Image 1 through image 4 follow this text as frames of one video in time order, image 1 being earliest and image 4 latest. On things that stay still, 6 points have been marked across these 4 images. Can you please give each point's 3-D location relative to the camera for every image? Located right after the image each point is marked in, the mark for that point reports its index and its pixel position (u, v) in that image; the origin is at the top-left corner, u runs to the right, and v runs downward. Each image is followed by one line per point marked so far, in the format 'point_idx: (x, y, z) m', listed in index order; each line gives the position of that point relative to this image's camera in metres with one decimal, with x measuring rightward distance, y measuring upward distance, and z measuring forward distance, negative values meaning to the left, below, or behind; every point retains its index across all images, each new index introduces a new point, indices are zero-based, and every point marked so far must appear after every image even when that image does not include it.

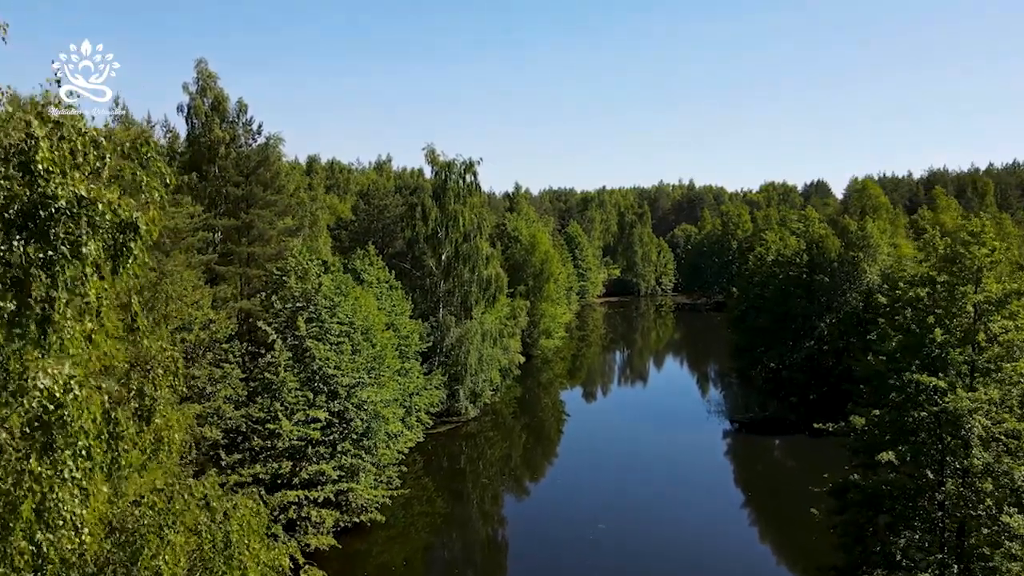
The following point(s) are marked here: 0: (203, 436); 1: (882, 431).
0: (-9.3, -4.5, +19.3) m
1: (+9.2, -3.6, +15.9) m
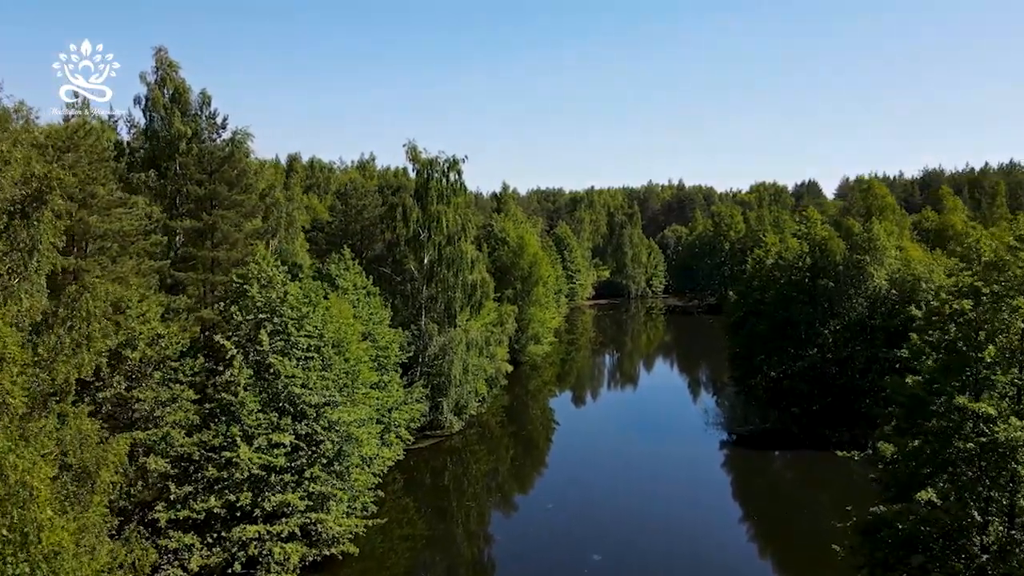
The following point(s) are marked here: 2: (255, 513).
0: (-9.7, -4.8, +17.0) m
1: (+8.9, -3.8, +14.0) m
2: (-7.5, -6.6, +18.7) m
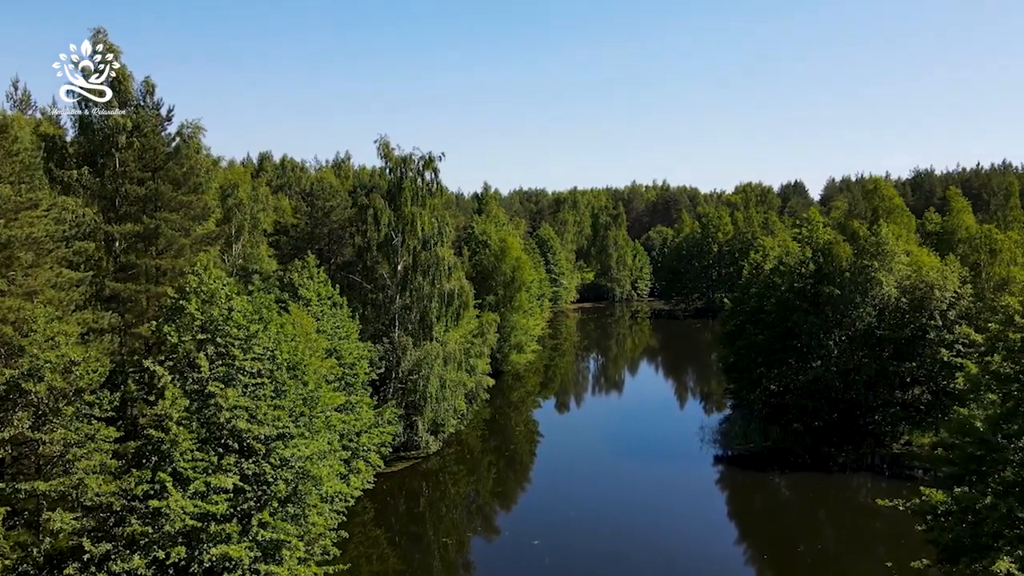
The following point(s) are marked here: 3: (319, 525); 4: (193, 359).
0: (-10.1, -5.2, +14.2) m
1: (+8.5, -4.2, +11.6) m
2: (-7.9, -7.0, +15.9) m
3: (-5.7, -7.0, +19.0) m
4: (-8.6, -1.9, +17.4) m
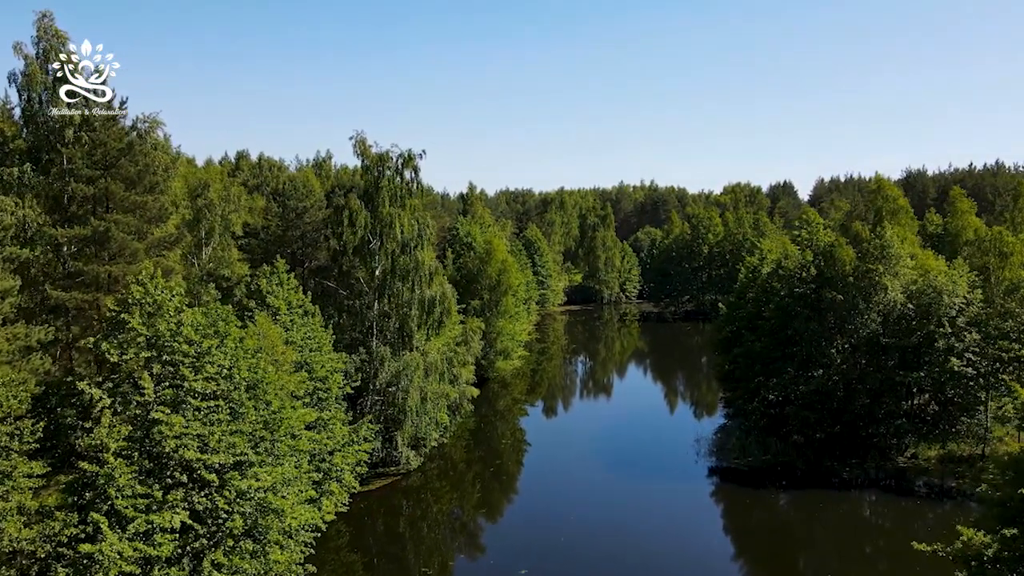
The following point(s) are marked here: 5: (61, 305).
0: (-10.4, -5.5, +12.2) m
1: (+8.3, -4.4, +10.1) m
2: (-8.3, -7.3, +13.9) m
3: (-6.1, -7.3, +17.1) m
4: (-9.0, -2.2, +15.4) m
5: (-14.0, -0.5, +19.8) m
